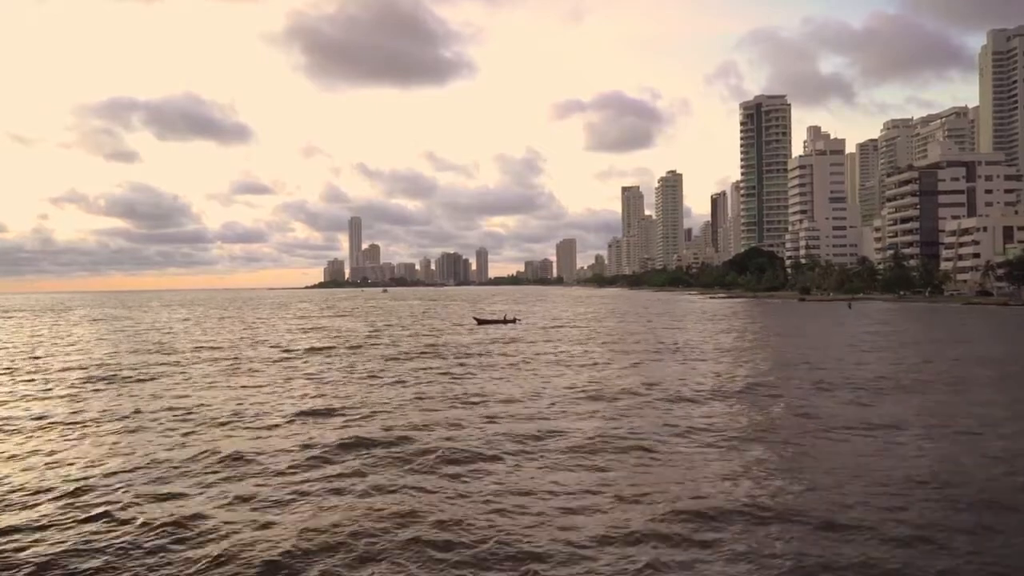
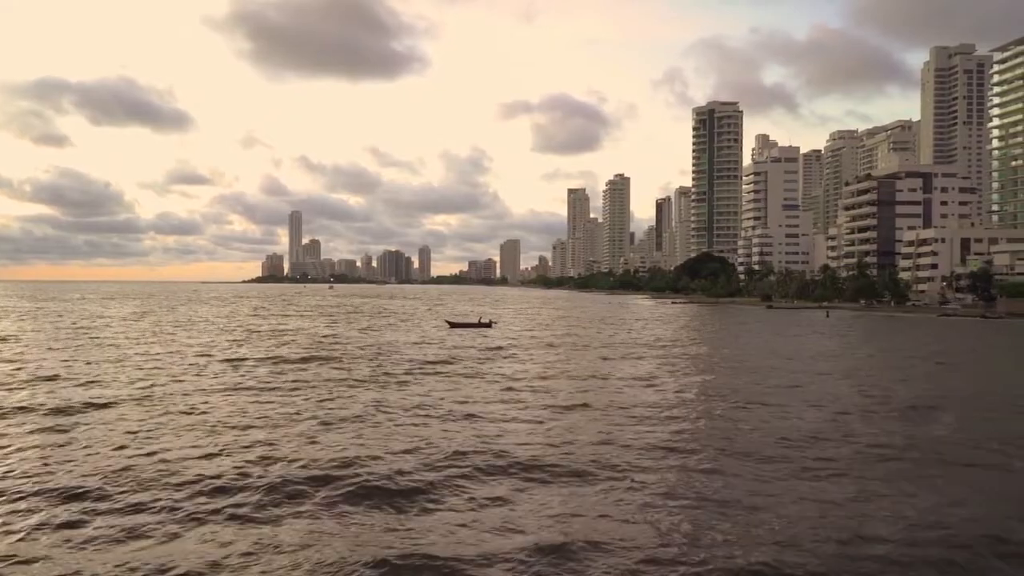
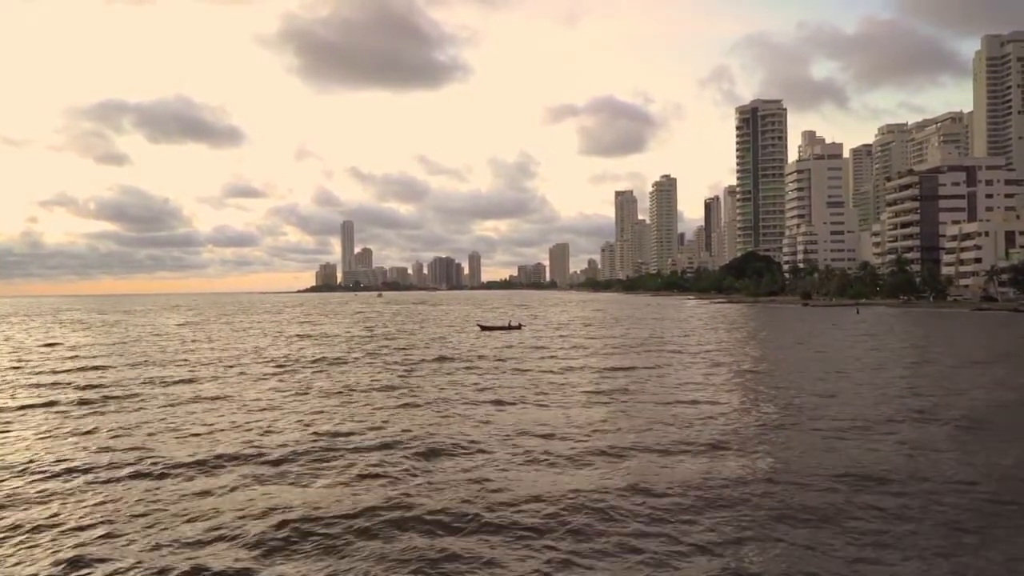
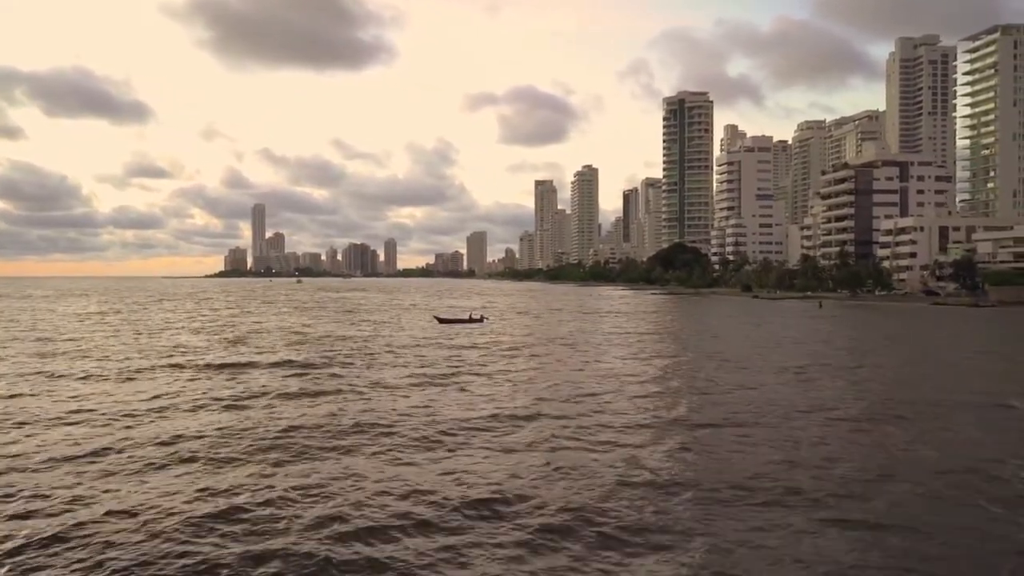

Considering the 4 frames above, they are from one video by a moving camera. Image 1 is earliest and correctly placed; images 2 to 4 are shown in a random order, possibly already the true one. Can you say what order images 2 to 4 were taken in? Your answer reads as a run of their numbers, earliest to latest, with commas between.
3, 2, 4
